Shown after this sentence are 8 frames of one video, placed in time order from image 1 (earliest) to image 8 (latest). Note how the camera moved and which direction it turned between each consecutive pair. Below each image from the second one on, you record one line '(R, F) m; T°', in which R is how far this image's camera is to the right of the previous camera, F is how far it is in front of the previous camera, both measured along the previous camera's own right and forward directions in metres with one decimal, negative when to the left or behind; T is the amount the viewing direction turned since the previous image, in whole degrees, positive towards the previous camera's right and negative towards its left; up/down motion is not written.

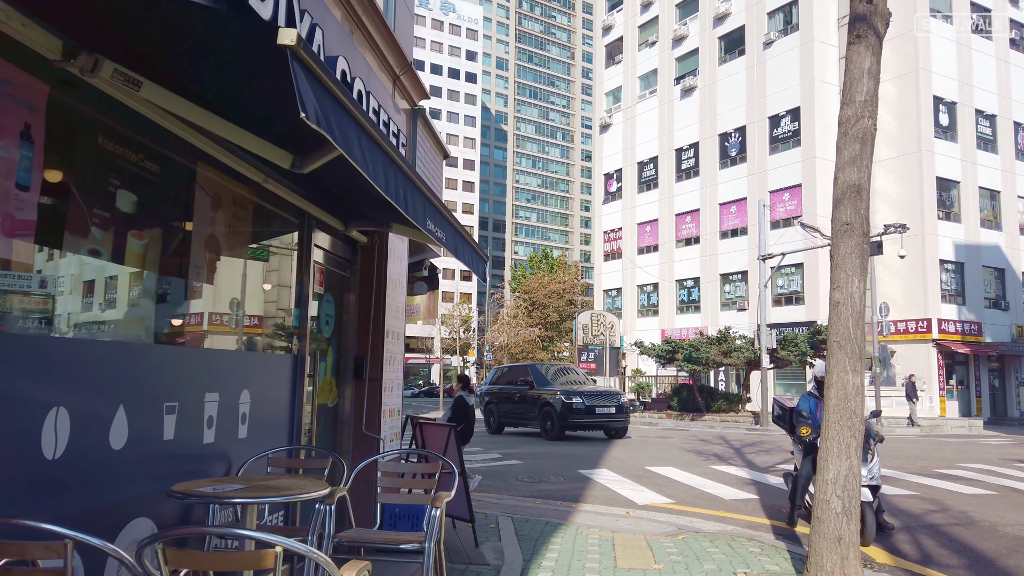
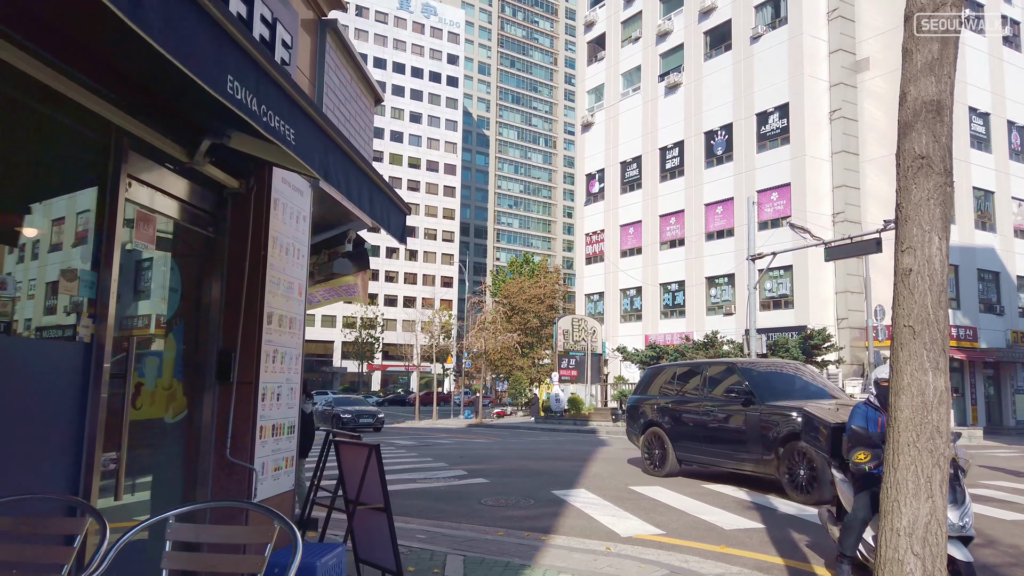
(+0.3, +1.8) m; +1°
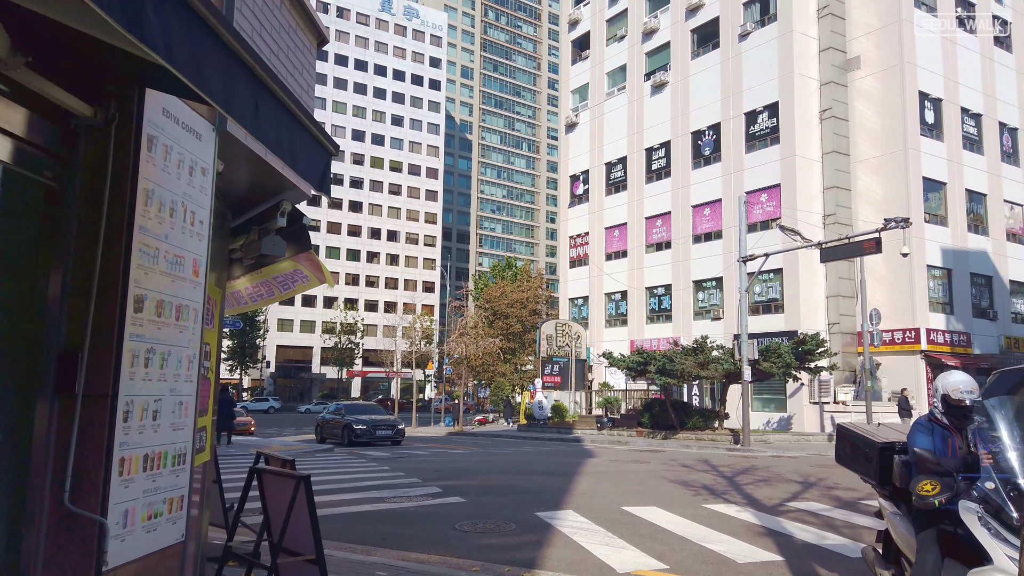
(0.0, +1.3) m; +1°
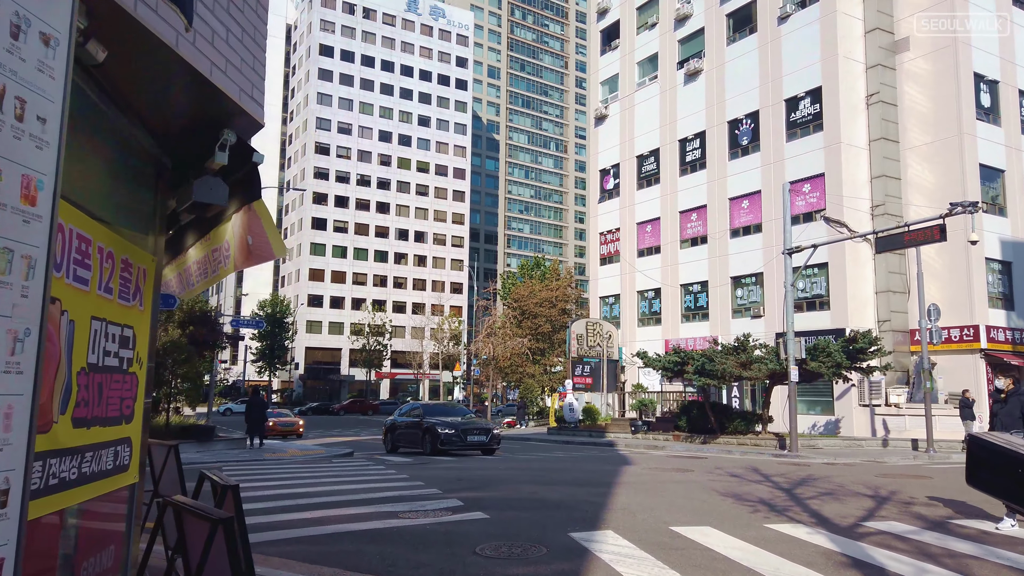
(0.0, +1.5) m; -2°
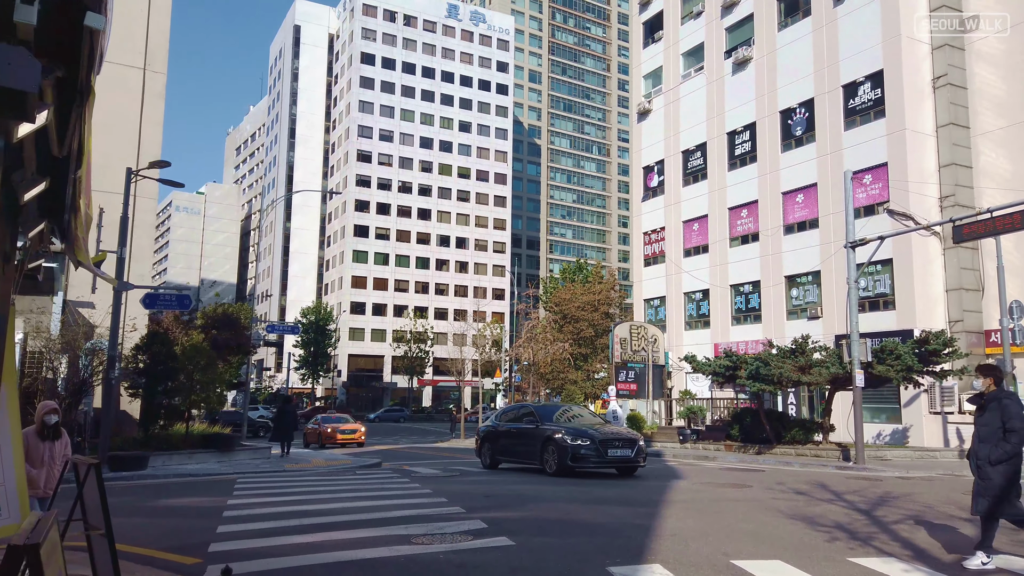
(+0.2, +1.5) m; -3°
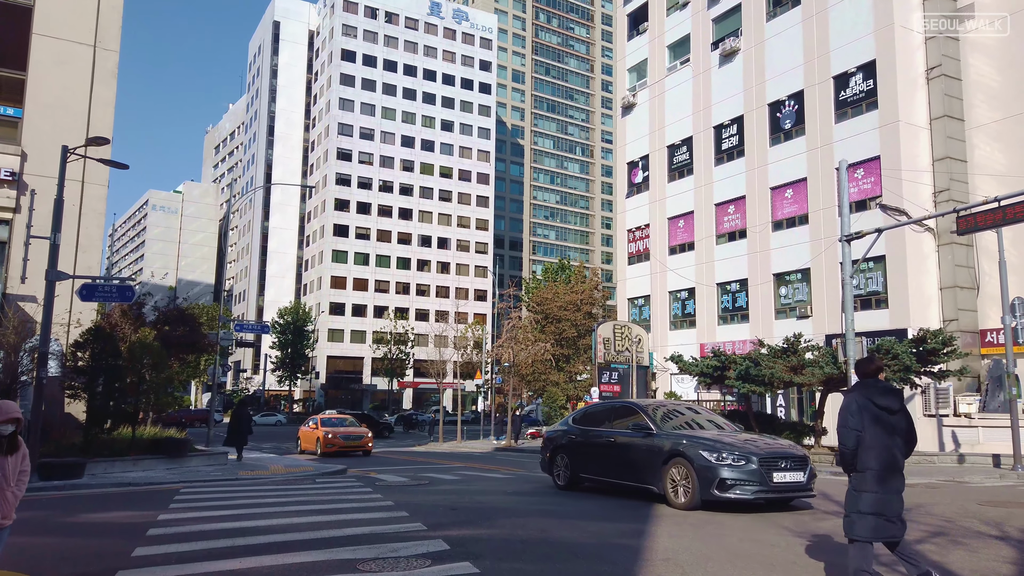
(+0.2, +1.4) m; +1°
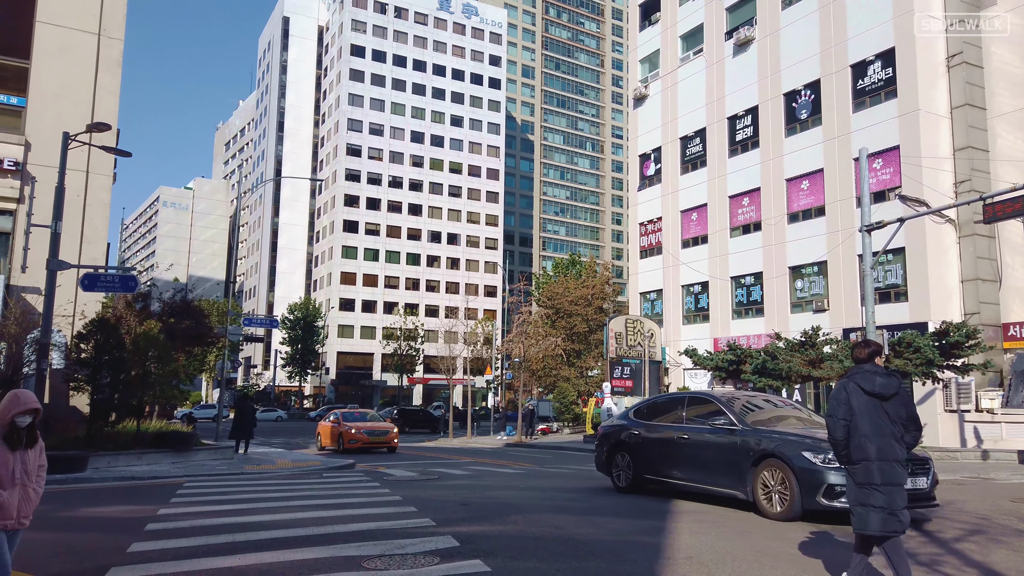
(0.0, +0.4) m; -1°
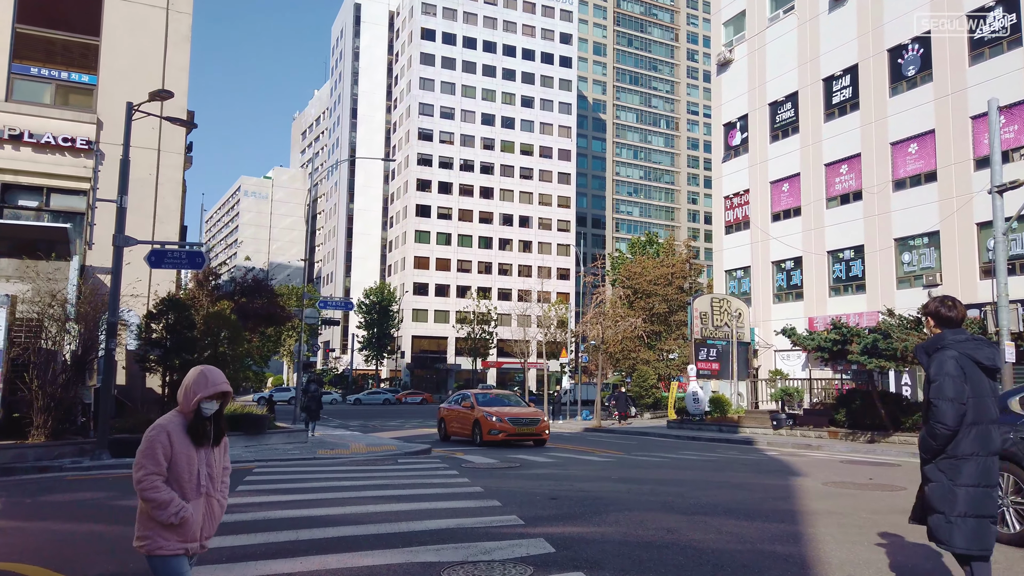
(-0.3, +1.3) m; -6°
